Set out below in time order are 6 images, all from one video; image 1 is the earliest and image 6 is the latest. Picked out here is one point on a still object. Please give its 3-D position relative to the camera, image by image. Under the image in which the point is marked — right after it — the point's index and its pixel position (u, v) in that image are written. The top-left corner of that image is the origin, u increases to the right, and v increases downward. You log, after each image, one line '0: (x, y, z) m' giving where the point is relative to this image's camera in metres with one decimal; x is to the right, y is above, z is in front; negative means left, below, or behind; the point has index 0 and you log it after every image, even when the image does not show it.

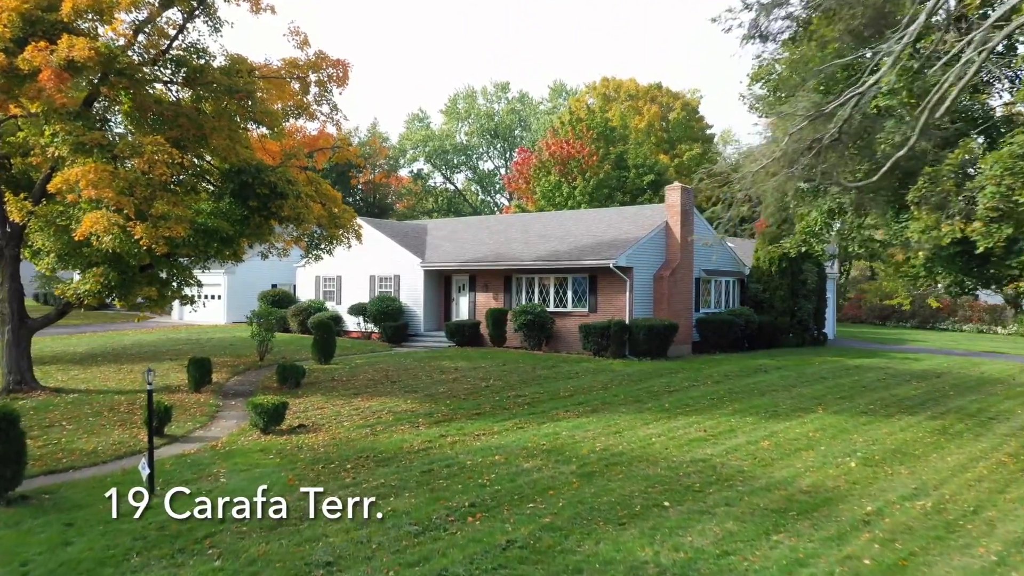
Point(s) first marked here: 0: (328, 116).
0: (-3.7, +3.5, +16.8) m
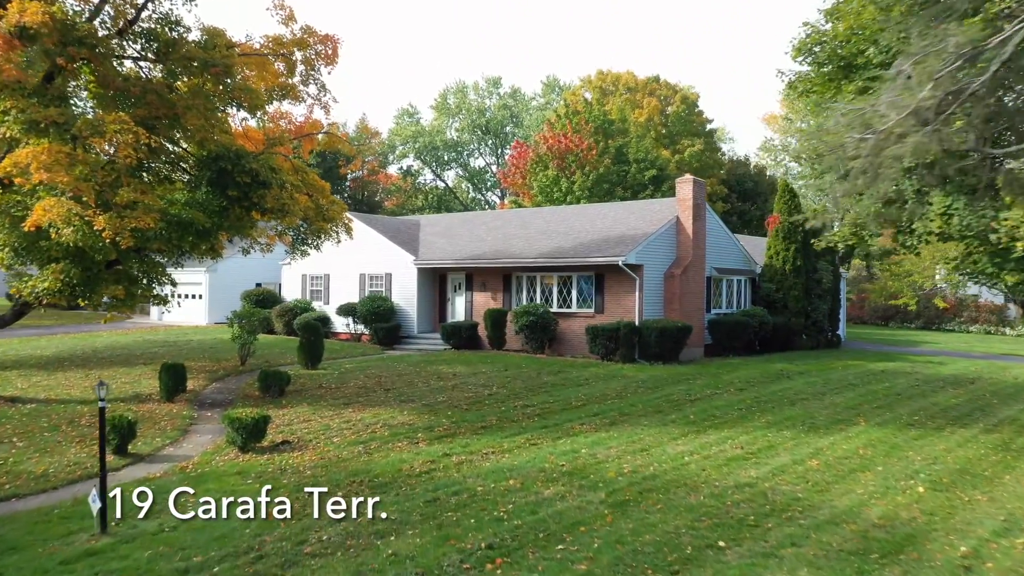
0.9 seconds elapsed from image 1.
0: (-3.6, +3.5, +15.4) m
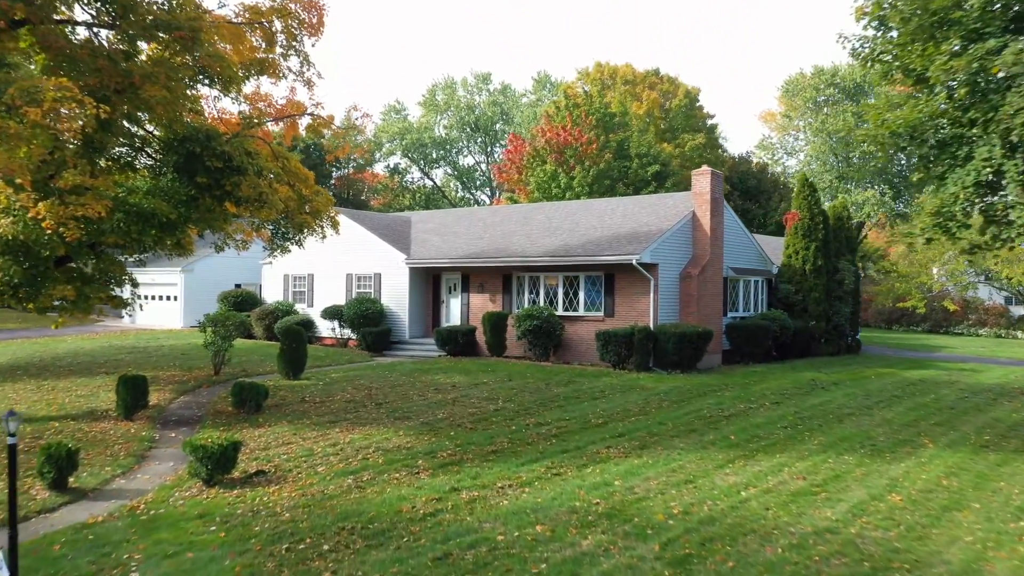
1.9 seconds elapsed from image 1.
0: (-3.5, +3.5, +13.6) m
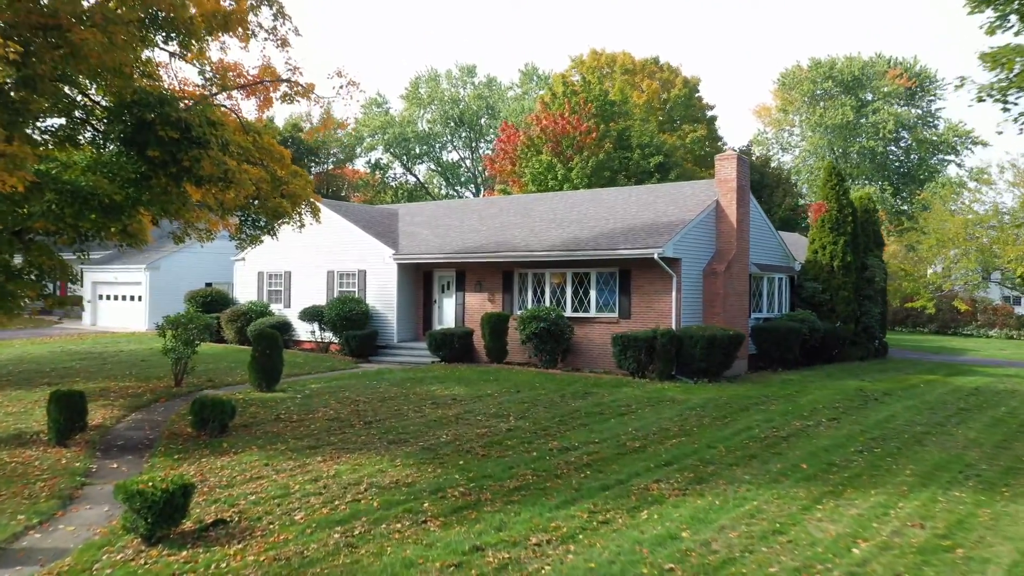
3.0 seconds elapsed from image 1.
0: (-3.3, +3.5, +11.5) m
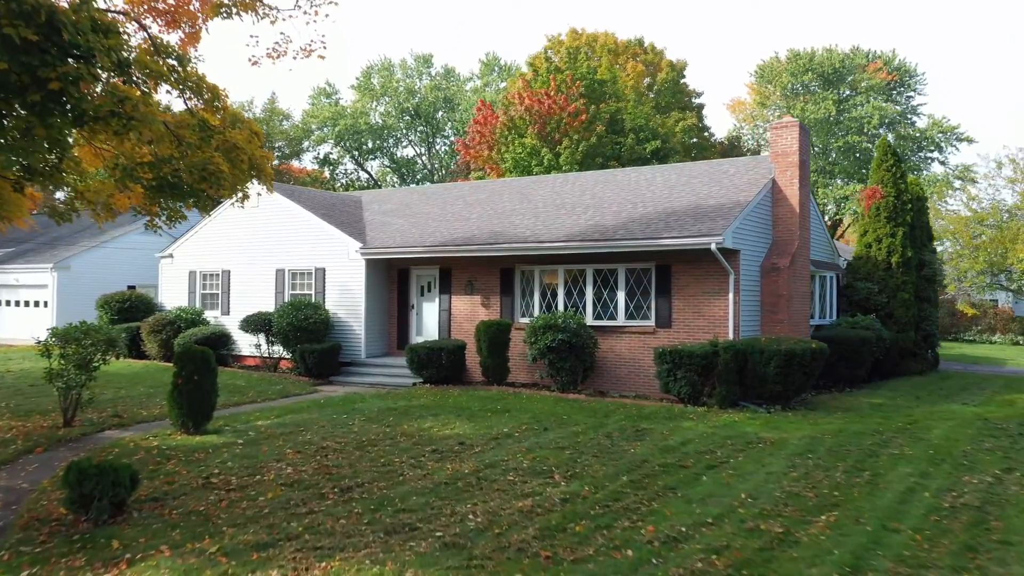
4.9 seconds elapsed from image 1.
0: (-2.9, +3.6, +7.7) m
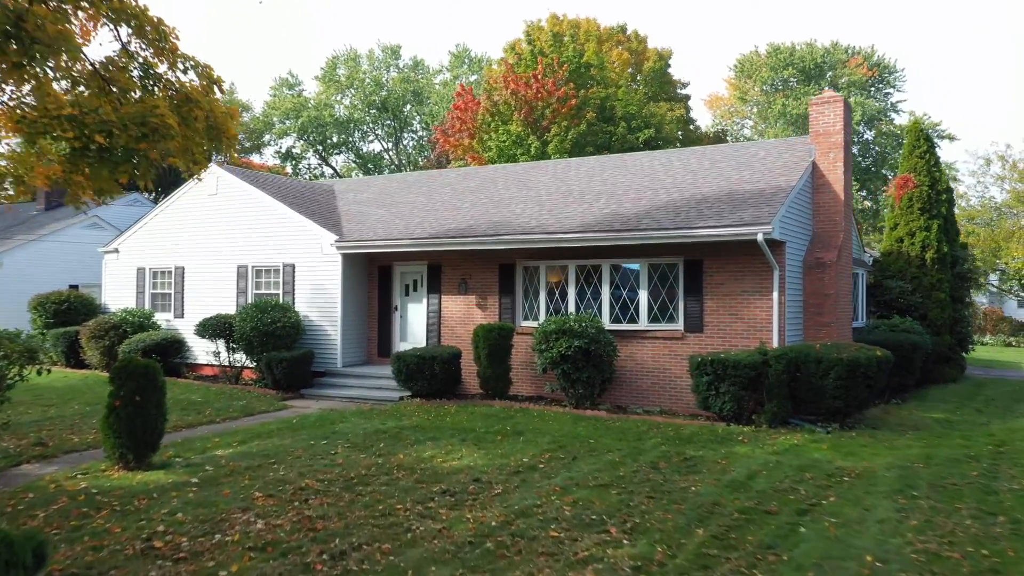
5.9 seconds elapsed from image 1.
0: (-2.6, +3.6, +5.8) m
